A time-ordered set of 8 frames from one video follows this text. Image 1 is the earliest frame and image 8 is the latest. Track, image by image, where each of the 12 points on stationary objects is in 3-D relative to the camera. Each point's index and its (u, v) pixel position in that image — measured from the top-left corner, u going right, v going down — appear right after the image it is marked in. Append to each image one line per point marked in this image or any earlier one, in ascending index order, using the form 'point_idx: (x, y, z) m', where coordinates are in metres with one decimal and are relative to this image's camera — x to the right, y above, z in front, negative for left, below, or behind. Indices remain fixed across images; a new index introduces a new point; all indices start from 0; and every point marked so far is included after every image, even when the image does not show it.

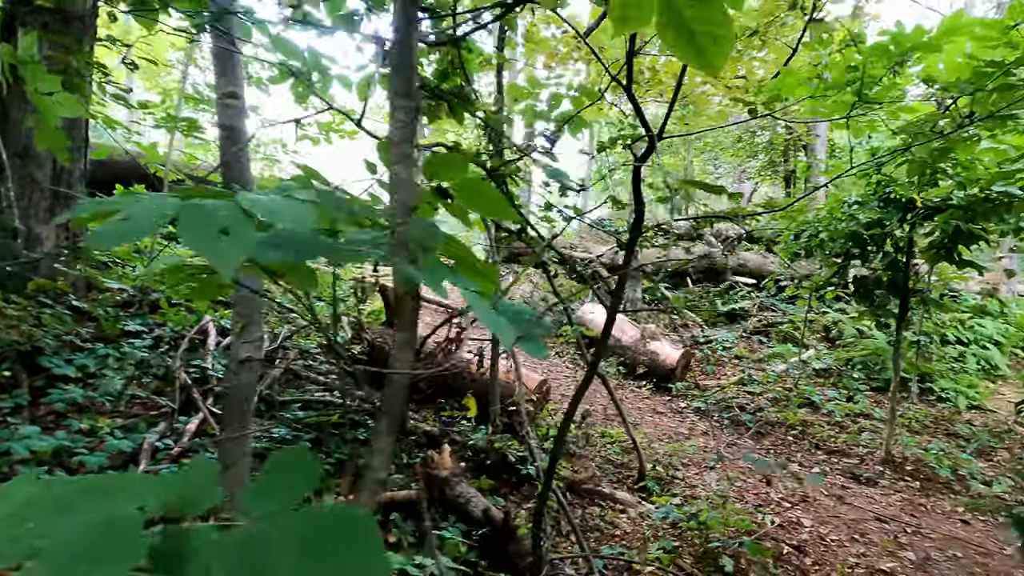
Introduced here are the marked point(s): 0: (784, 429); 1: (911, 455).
0: (+2.1, -1.1, +4.2) m
1: (+2.7, -1.1, +3.6) m
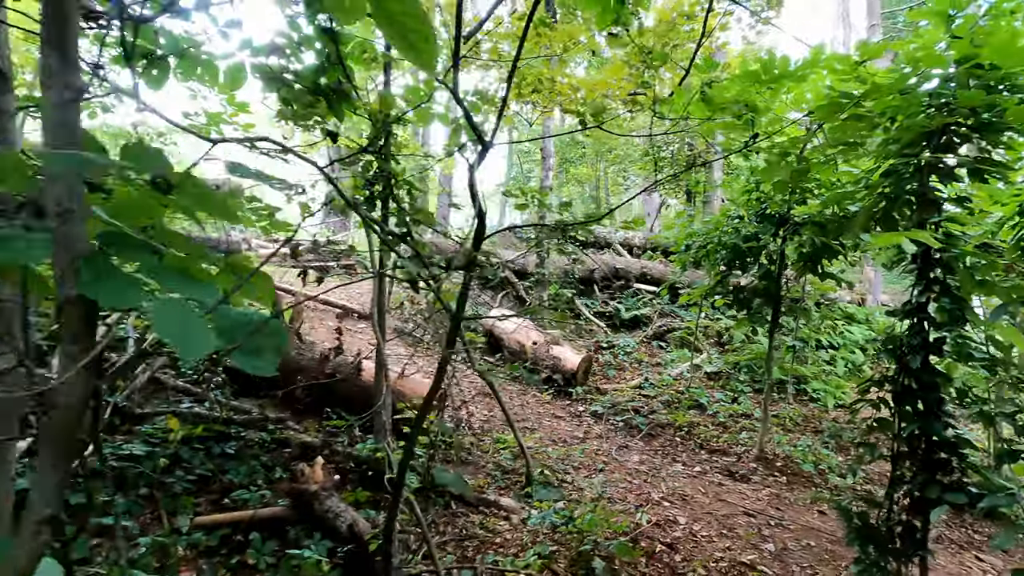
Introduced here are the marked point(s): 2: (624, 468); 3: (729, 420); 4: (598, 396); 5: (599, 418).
0: (+1.3, -1.2, +4.4) m
1: (+2.0, -1.2, +3.9) m
2: (+0.7, -1.2, +3.6) m
3: (+1.9, -1.1, +4.6) m
4: (+0.8, -1.0, +5.0) m
5: (+0.7, -1.1, +4.6) m
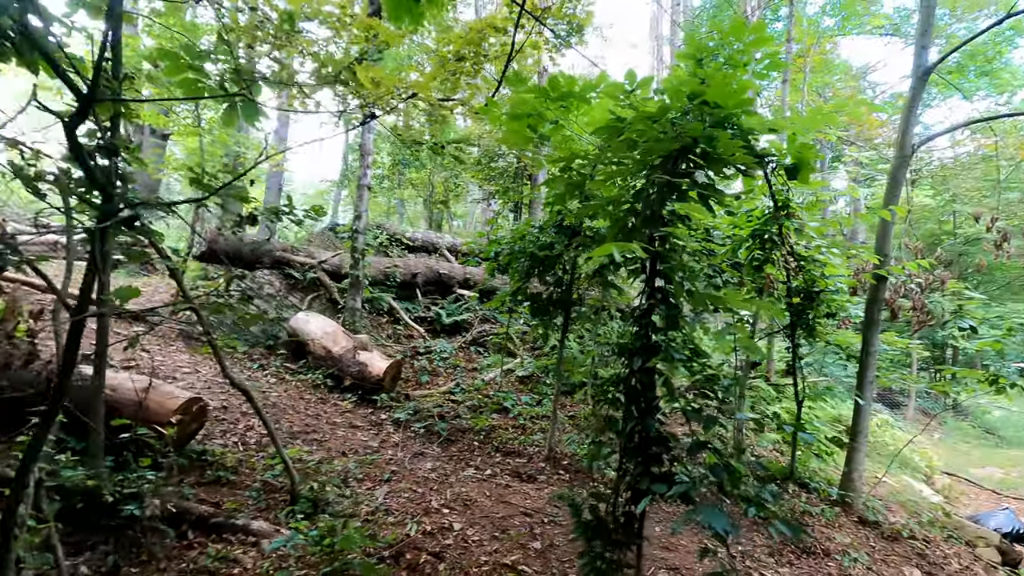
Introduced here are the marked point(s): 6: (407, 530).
0: (-0.3, -1.2, +4.4) m
1: (+0.4, -1.3, +4.1) m
2: (-0.6, -1.2, +3.5) m
3: (+0.1, -1.2, +4.8) m
4: (-1.0, -1.1, +4.9) m
5: (-0.9, -1.1, +4.5) m
6: (-0.5, -1.2, +2.7) m
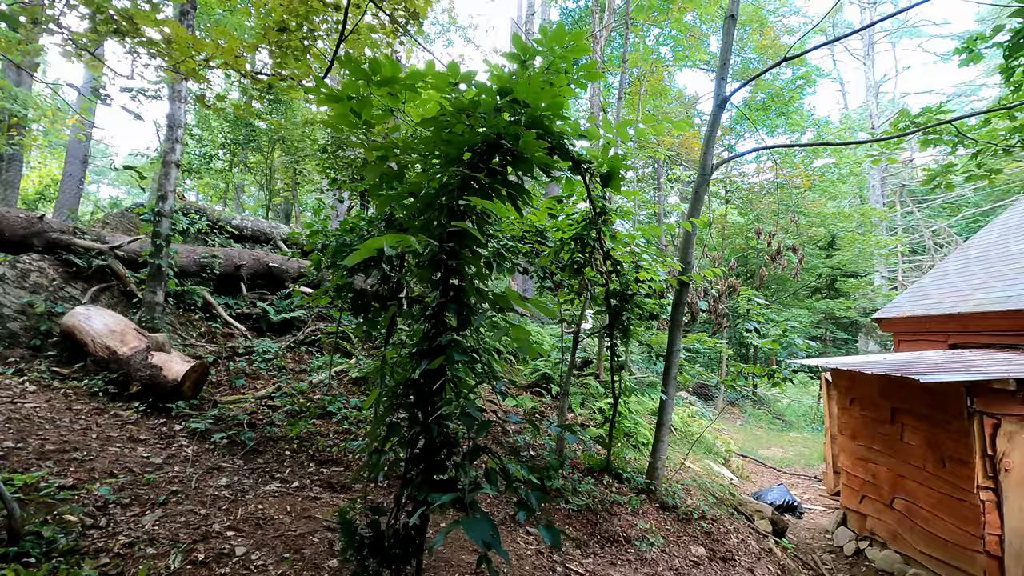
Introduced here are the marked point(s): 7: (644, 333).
0: (-1.7, -1.2, +4.0) m
1: (-0.9, -1.2, +3.9) m
2: (-1.8, -1.2, +3.1) m
3: (-1.3, -1.2, +4.5) m
4: (-2.5, -1.0, +4.3) m
5: (-2.3, -1.1, +3.9) m
6: (-1.5, -1.2, +2.3) m
7: (+1.1, -0.4, +4.7) m
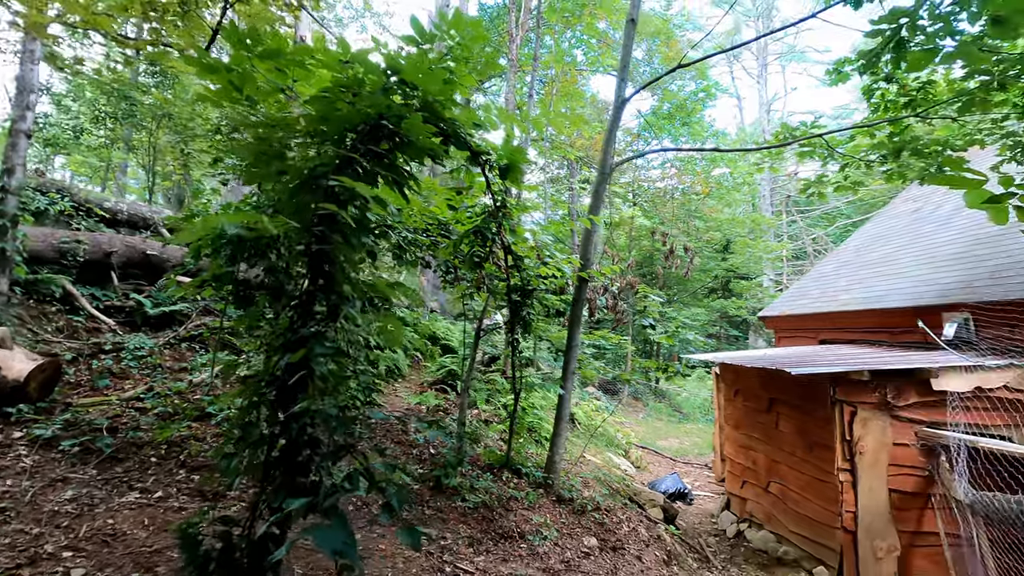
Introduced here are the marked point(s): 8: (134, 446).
0: (-2.4, -1.1, +3.6) m
1: (-1.6, -1.2, +3.7) m
2: (-2.4, -1.1, +2.7) m
3: (-2.2, -1.1, +4.1) m
4: (-3.2, -0.9, +3.8) m
5: (-3.0, -1.0, +3.4) m
6: (-1.9, -1.1, +1.9) m
7: (+0.3, -0.4, +4.8) m
8: (-2.5, -1.1, +3.6) m
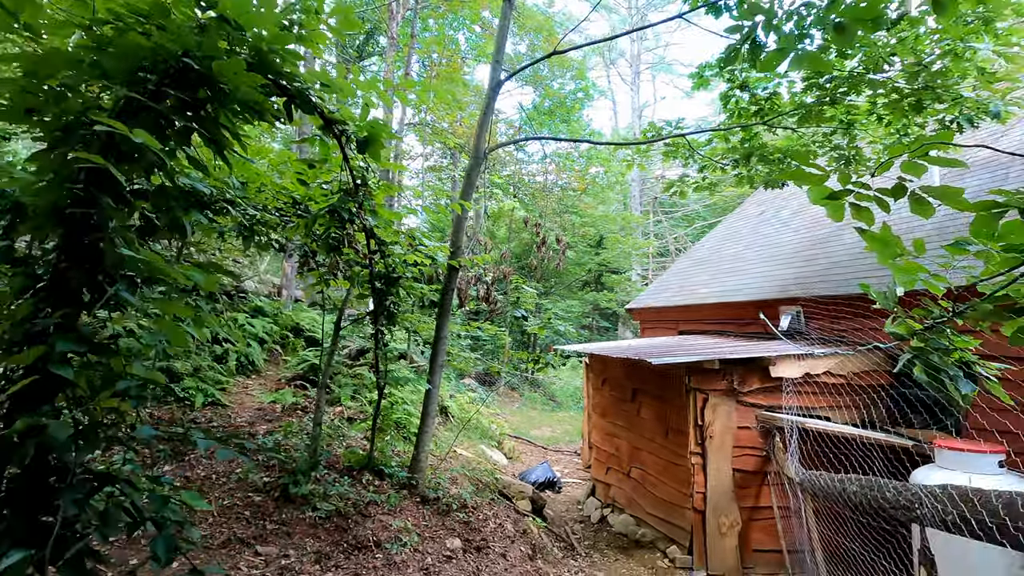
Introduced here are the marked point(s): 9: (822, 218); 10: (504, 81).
0: (-3.3, -1.0, +2.8) m
1: (-2.5, -1.1, +3.0) m
2: (-3.0, -1.0, +1.9) m
3: (-3.1, -1.0, +3.4) m
4: (-4.1, -0.8, +2.8) m
5: (-3.8, -0.9, +2.5) m
6: (-2.4, -1.0, +1.3) m
7: (-0.8, -0.3, +4.5) m
8: (-3.3, -0.9, +2.7) m
9: (+4.3, +1.0, +7.5) m
10: (-0.1, +1.8, +4.6) m
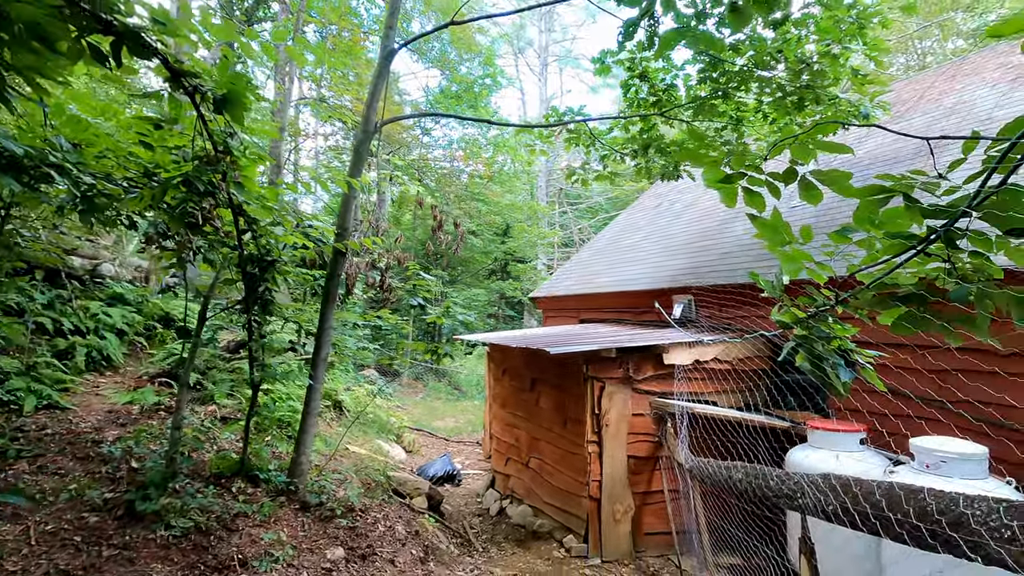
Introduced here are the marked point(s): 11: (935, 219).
0: (-3.8, -0.9, +2.0) m
1: (-3.0, -1.0, +2.3) m
2: (-3.3, -0.9, +1.1) m
3: (-3.7, -0.9, +2.6) m
4: (-4.6, -0.7, +1.8) m
5: (-4.2, -0.8, +1.6) m
6: (-2.7, -1.0, +0.6) m
7: (-1.7, -0.1, +4.0) m
8: (-3.8, -0.9, +1.9) m
9: (+2.9, +1.1, +7.9) m
10: (-0.9, +1.9, +4.2) m
11: (+1.0, +0.2, +1.3) m
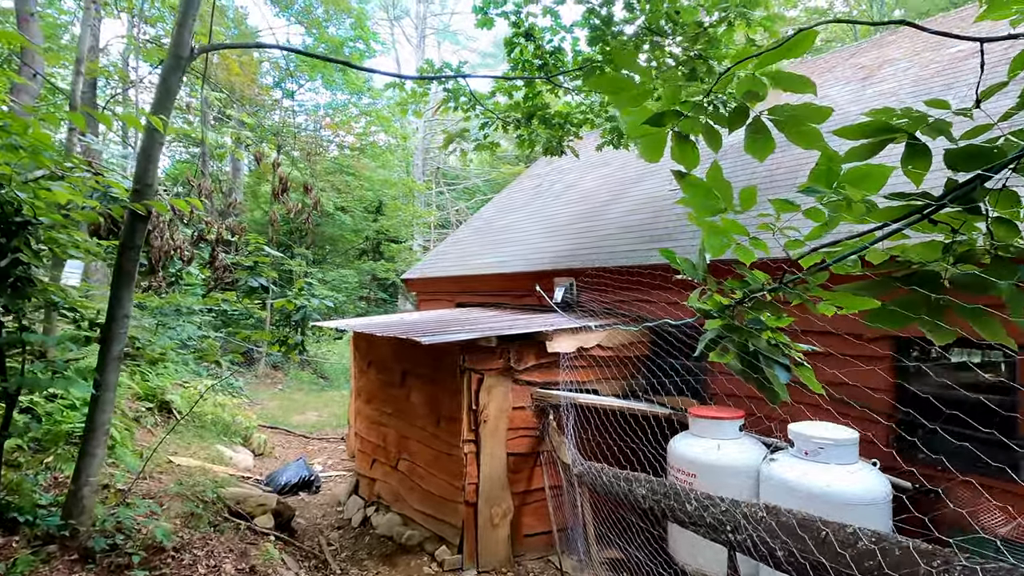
0: (-4.1, -0.8, +0.5) m
1: (-3.5, -0.9, +1.1) m
2: (-3.5, -0.9, -0.2) m
3: (-4.1, -0.8, +1.1) m
4: (-4.8, -0.6, +0.2) m
5: (-4.4, -0.7, 0.0) m
6: (-2.7, -0.9, -0.5) m
7: (-2.5, 0.0, +3.0) m
8: (-4.1, -0.8, +0.5) m
9: (+1.1, +1.4, +7.7) m
10: (-1.7, +2.0, +3.3) m
11: (+0.8, +0.2, +0.9) m
